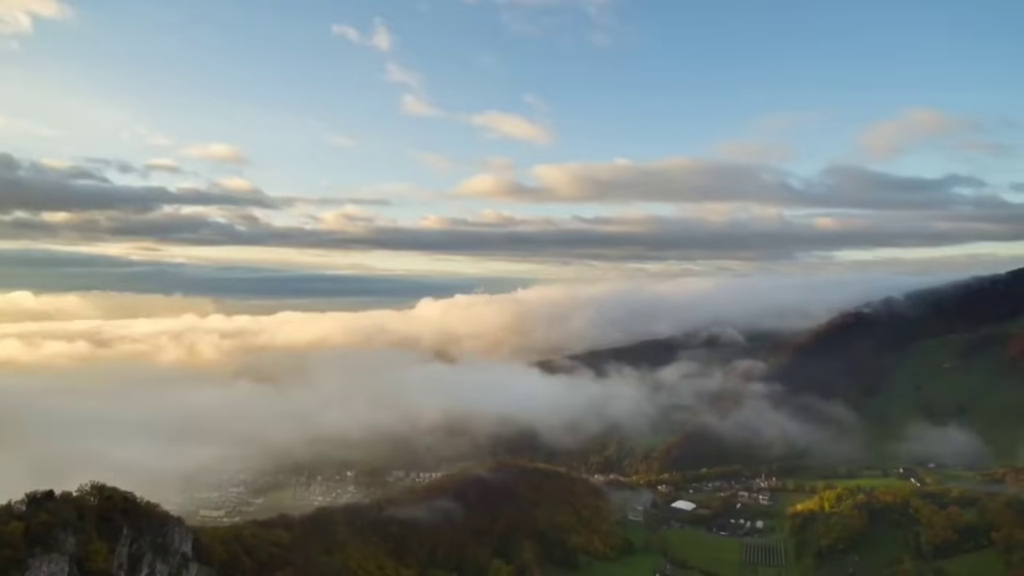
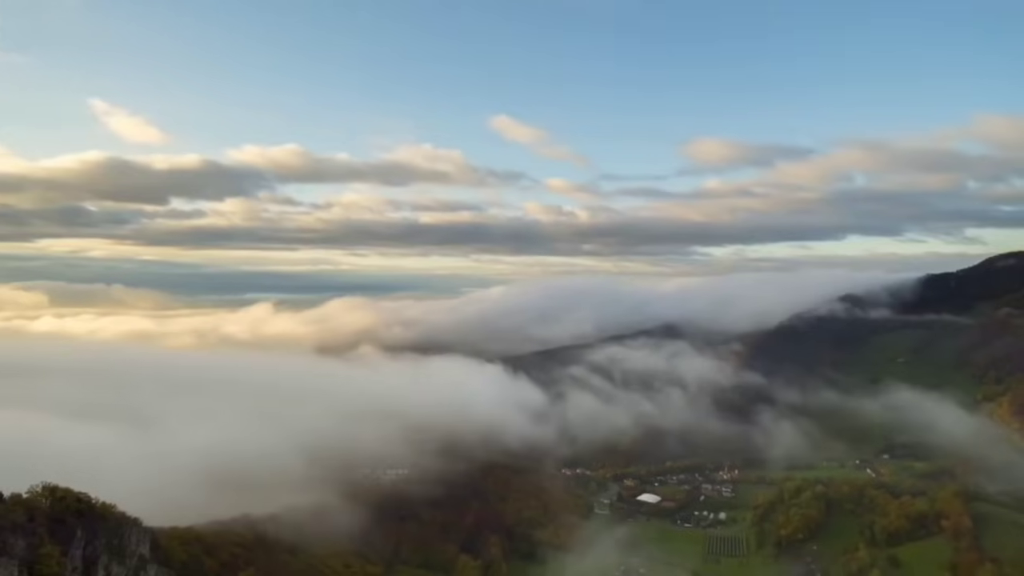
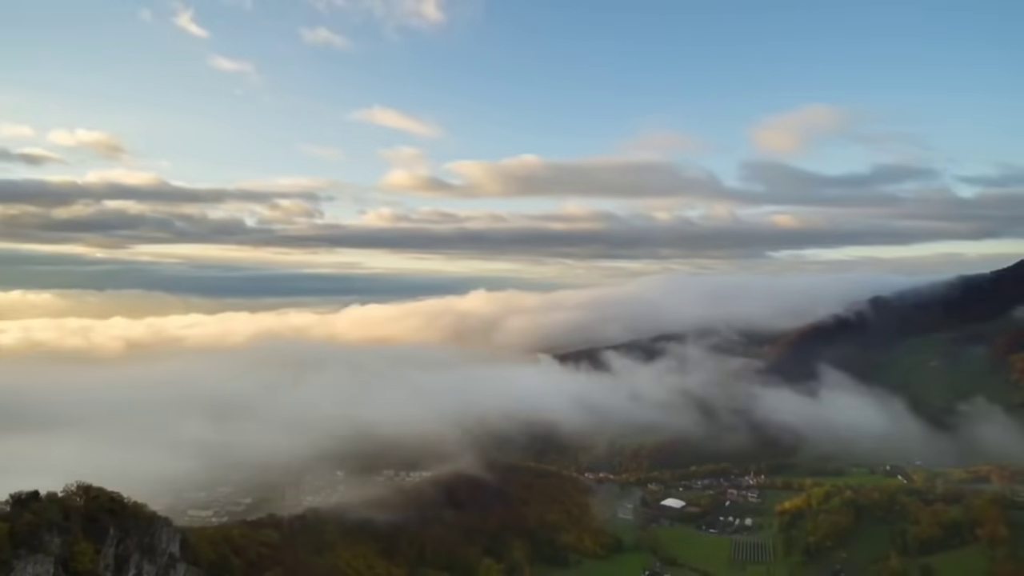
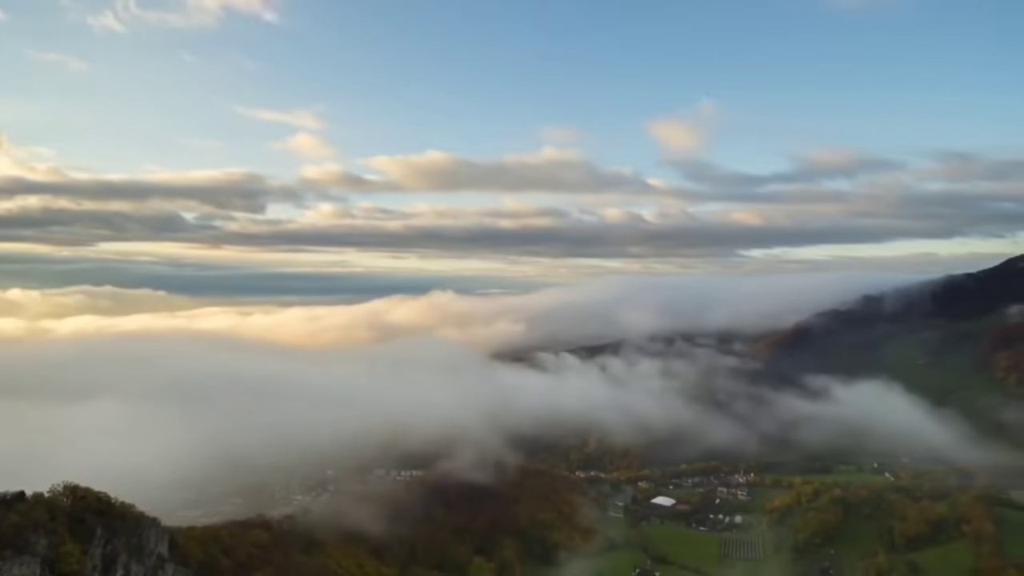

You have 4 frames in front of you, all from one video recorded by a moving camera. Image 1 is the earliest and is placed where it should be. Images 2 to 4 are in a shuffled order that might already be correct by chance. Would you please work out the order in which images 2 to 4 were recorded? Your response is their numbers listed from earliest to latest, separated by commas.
3, 4, 2
